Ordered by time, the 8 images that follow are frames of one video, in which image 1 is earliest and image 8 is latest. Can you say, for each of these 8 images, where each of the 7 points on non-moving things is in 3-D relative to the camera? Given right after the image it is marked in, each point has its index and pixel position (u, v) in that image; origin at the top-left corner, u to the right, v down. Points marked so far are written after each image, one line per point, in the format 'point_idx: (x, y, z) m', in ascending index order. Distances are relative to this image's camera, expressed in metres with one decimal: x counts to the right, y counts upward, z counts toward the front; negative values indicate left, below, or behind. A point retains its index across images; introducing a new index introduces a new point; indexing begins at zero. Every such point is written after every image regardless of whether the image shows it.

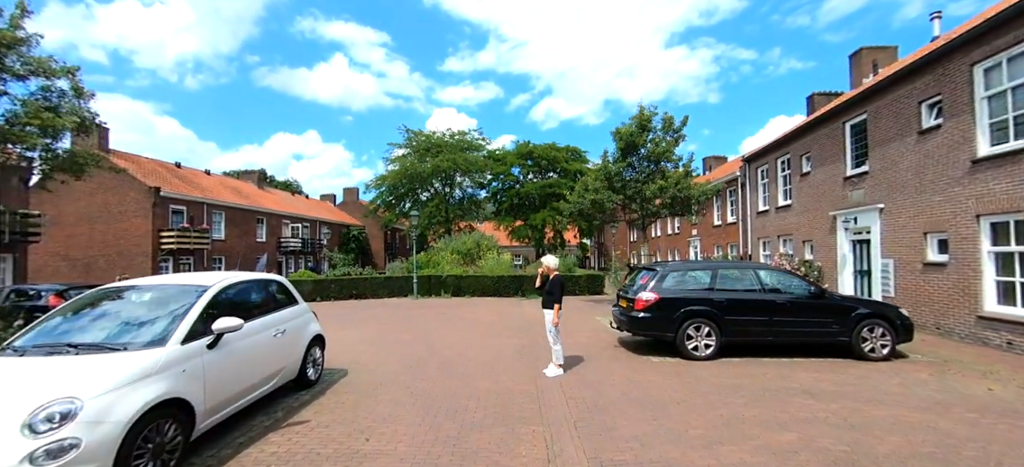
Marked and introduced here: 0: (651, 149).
0: (+4.6, +2.8, +14.5) m
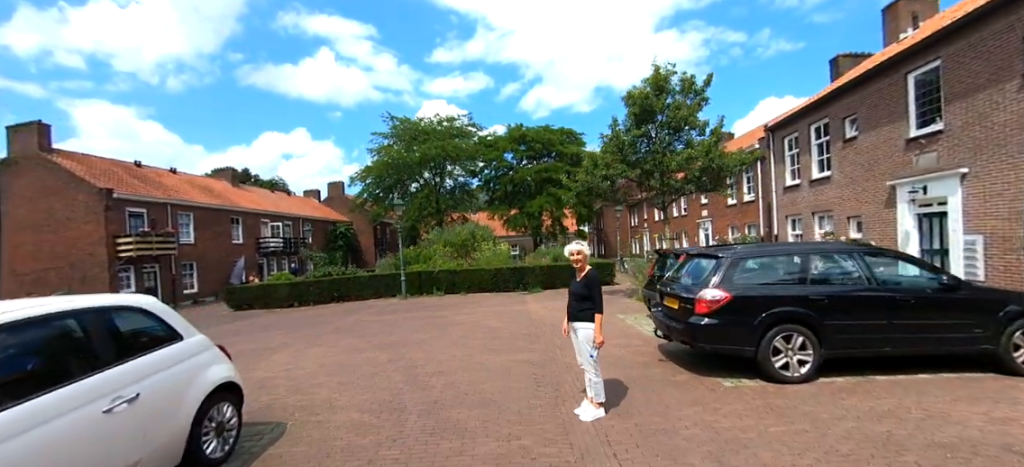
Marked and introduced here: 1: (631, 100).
0: (+4.4, +3.3, +12.4) m
1: (+3.5, +3.8, +12.7) m
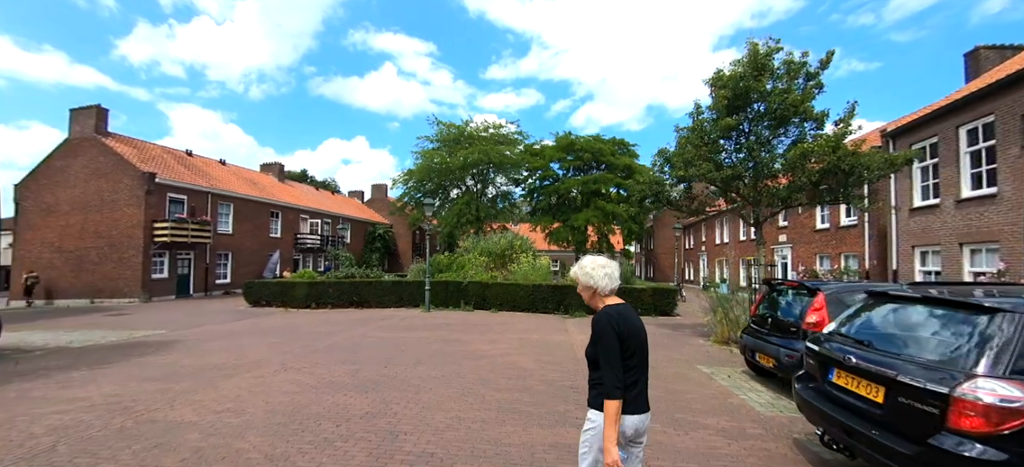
0: (+5.7, +2.8, +9.5) m
1: (+4.7, +3.4, +9.9) m
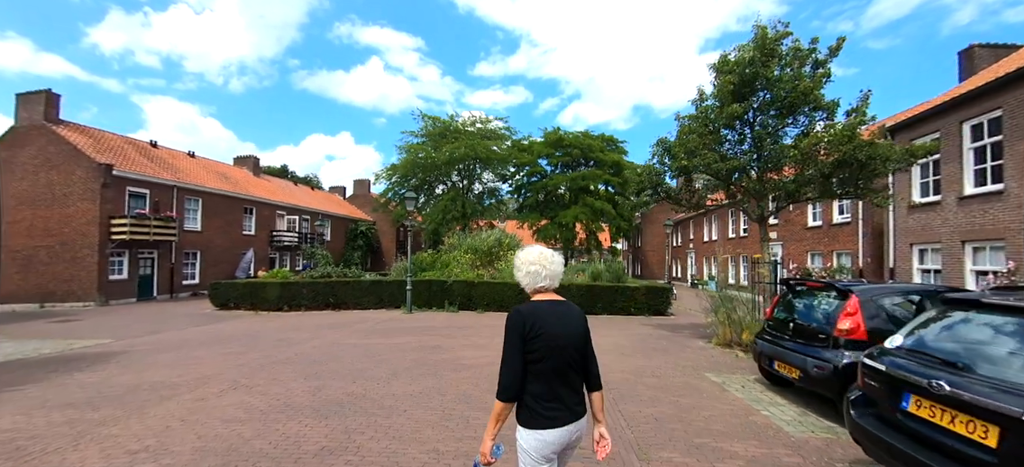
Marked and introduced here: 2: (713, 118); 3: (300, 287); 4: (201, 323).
0: (+5.4, +2.9, +8.8) m
1: (+4.5, +3.5, +9.2) m
2: (+4.2, +2.4, +9.3) m
3: (-7.8, -2.0, +16.3) m
4: (-9.8, -2.8, +13.9) m
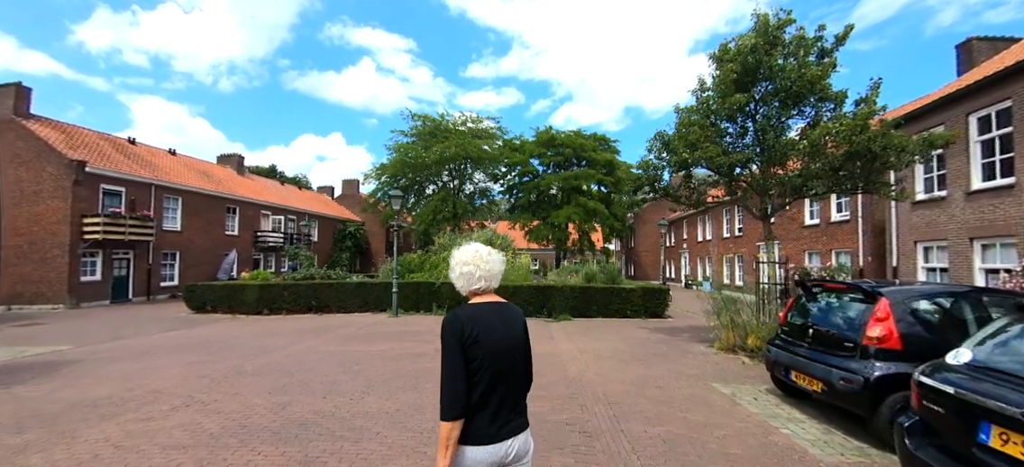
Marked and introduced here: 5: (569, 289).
0: (+5.2, +2.9, +8.3) m
1: (+4.3, +3.5, +8.7) m
2: (+4.0, +2.5, +8.8) m
3: (-8.2, -2.0, +15.5) m
4: (-10.0, -2.8, +13.1) m
5: (+1.9, -1.9, +14.8) m
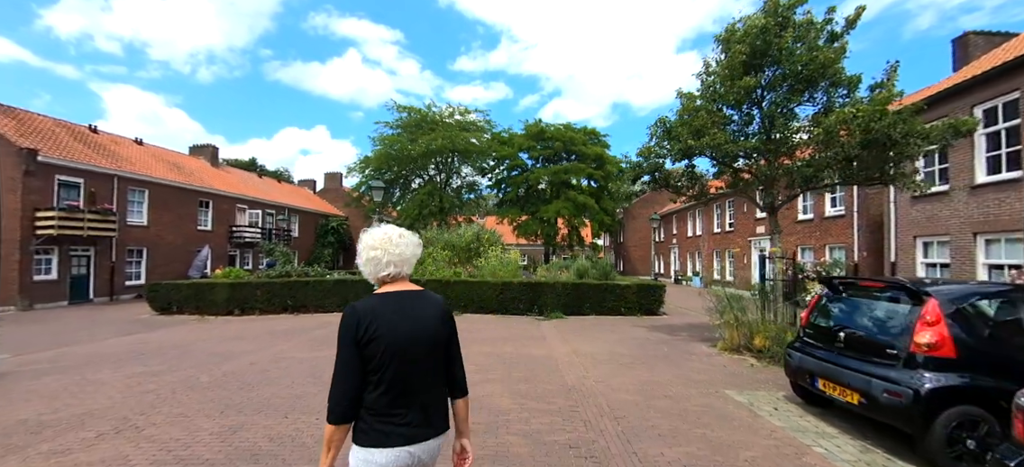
0: (+5.1, +3.1, +7.8) m
1: (+4.1, +3.6, +8.1) m
2: (+3.8, +2.6, +8.2) m
3: (-8.5, -1.8, +14.7) m
4: (-10.3, -2.7, +12.2) m
5: (+1.6, -1.7, +14.2) m
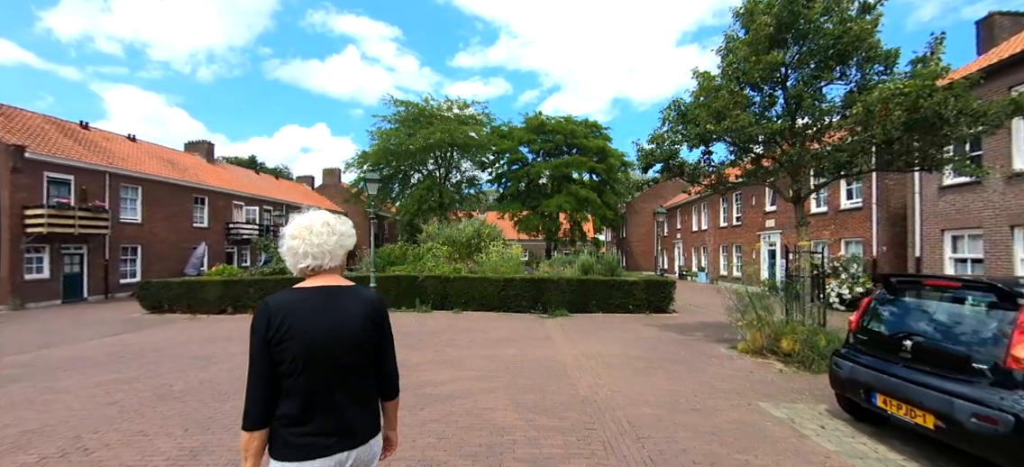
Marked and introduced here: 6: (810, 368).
0: (+5.1, +3.2, +7.0) m
1: (+4.2, +3.7, +7.4) m
2: (+3.9, +2.7, +7.5) m
3: (-8.4, -1.7, +14.0) m
4: (-10.3, -2.6, +11.5) m
5: (+1.6, -1.5, +13.5) m
6: (+4.5, -2.0, +6.6) m
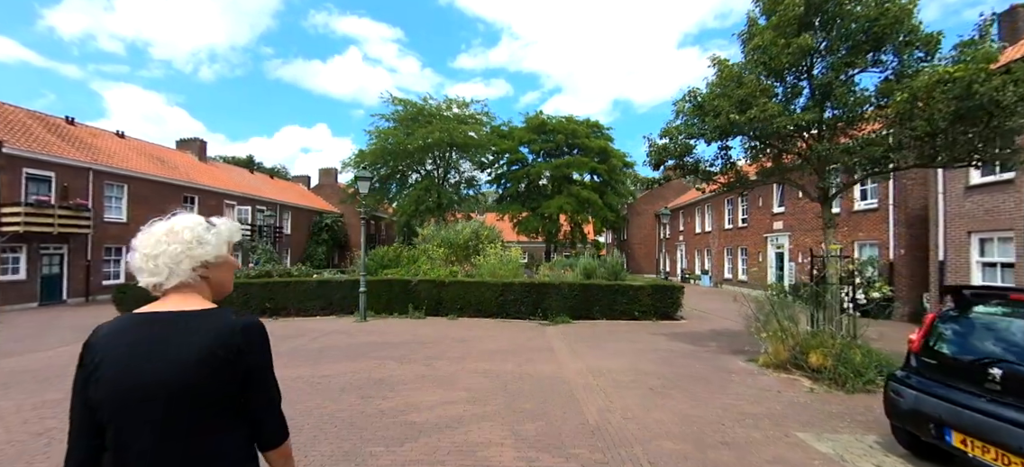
0: (+5.1, +3.2, +6.4) m
1: (+4.2, +3.7, +6.7) m
2: (+3.9, +2.7, +6.8) m
3: (-8.5, -1.7, +13.3) m
4: (-10.3, -2.6, +10.8) m
5: (+1.6, -1.6, +12.8) m
6: (+4.5, -2.1, +5.9) m
